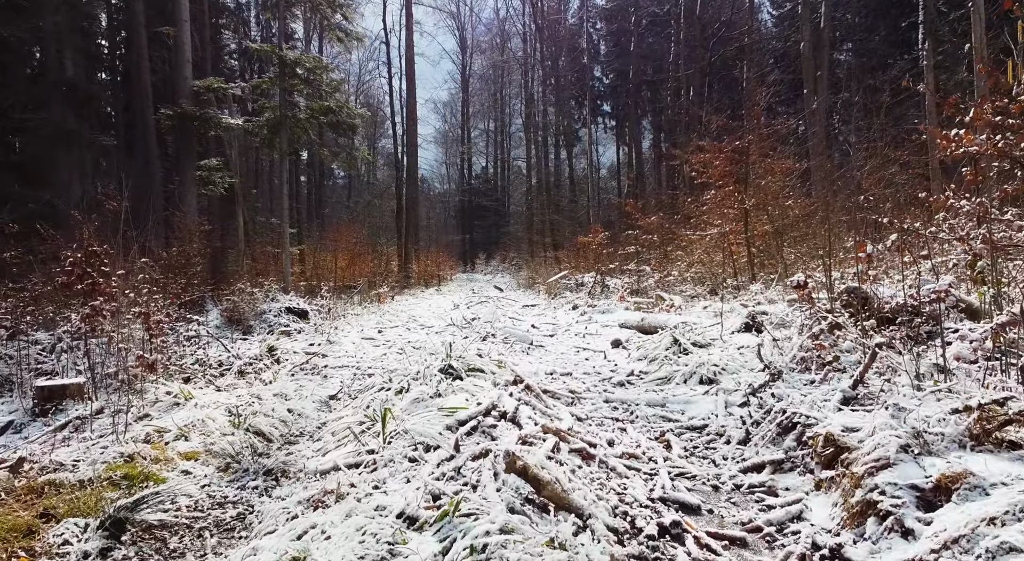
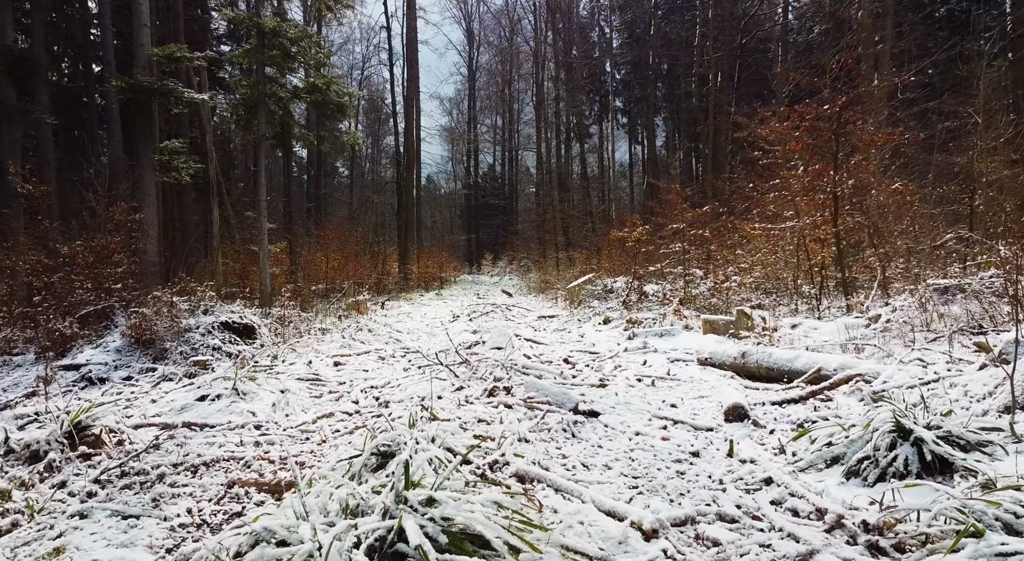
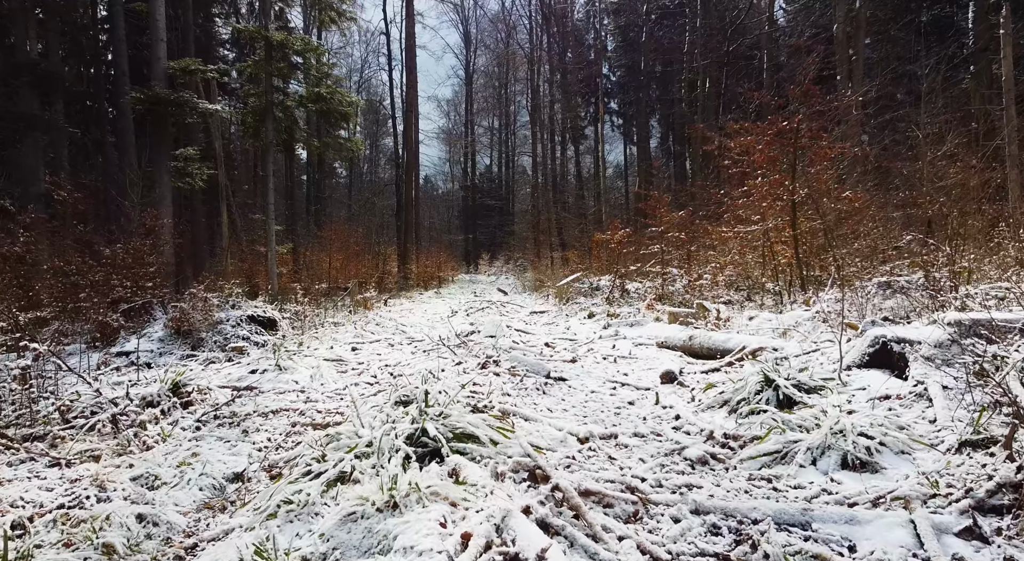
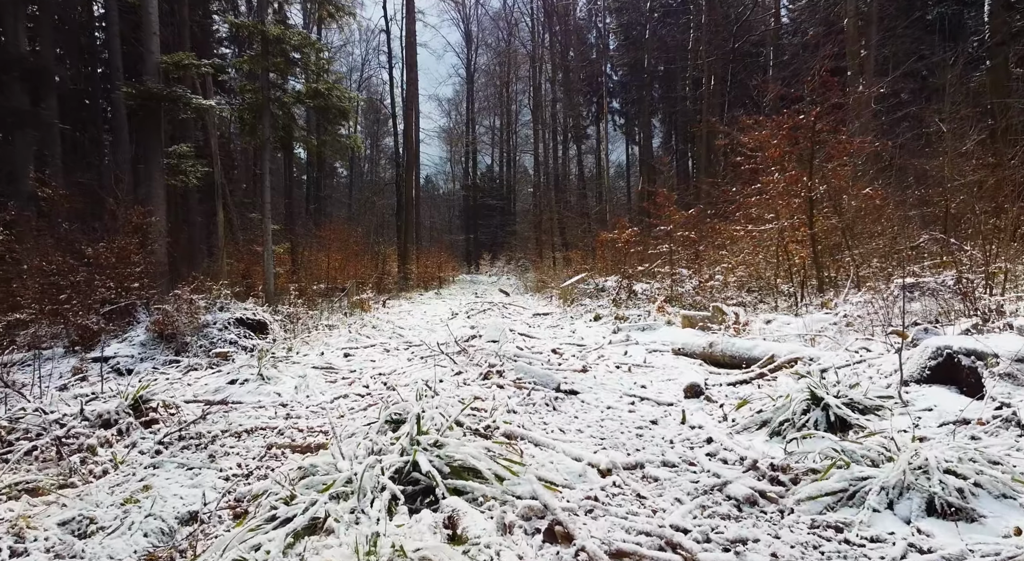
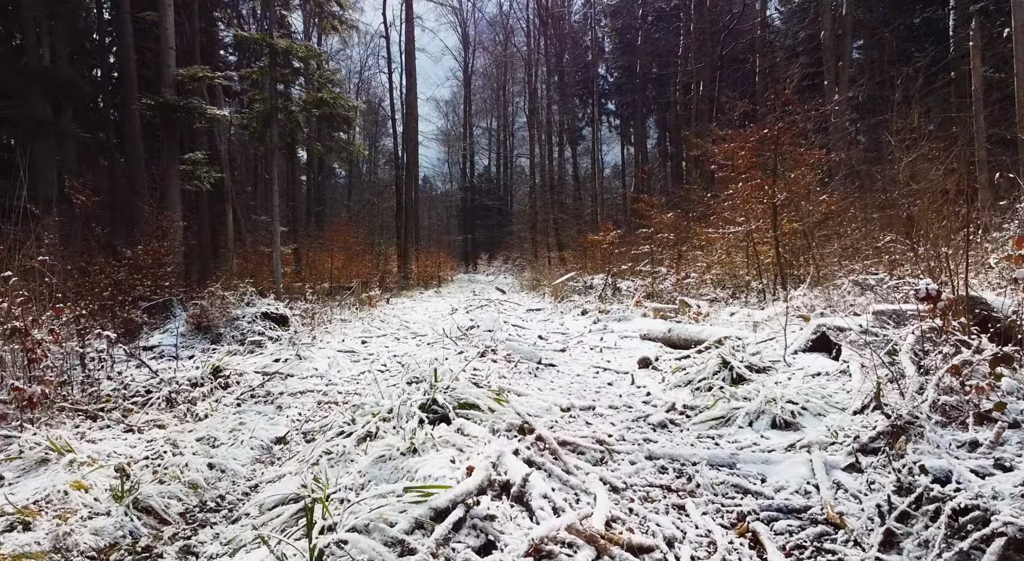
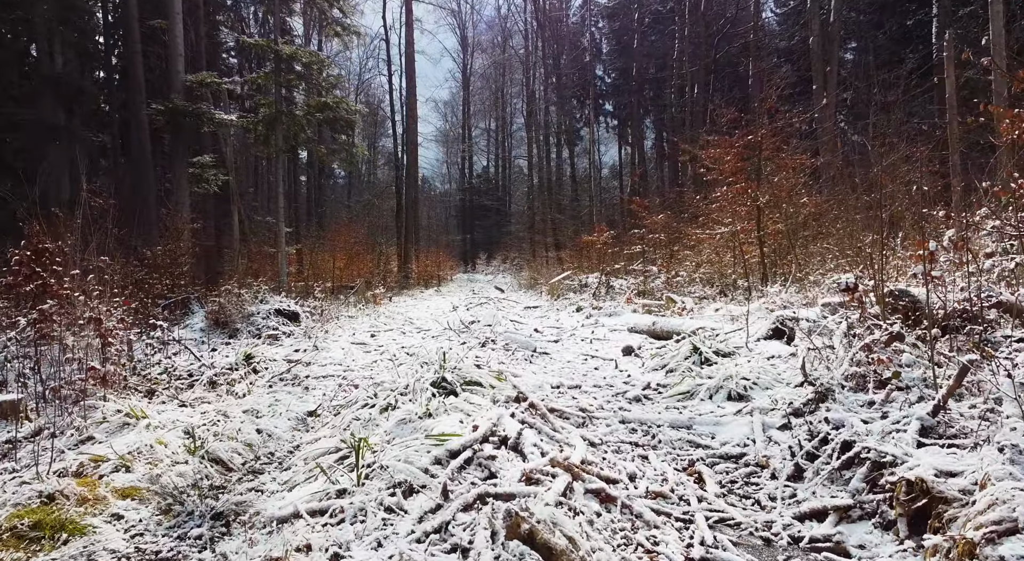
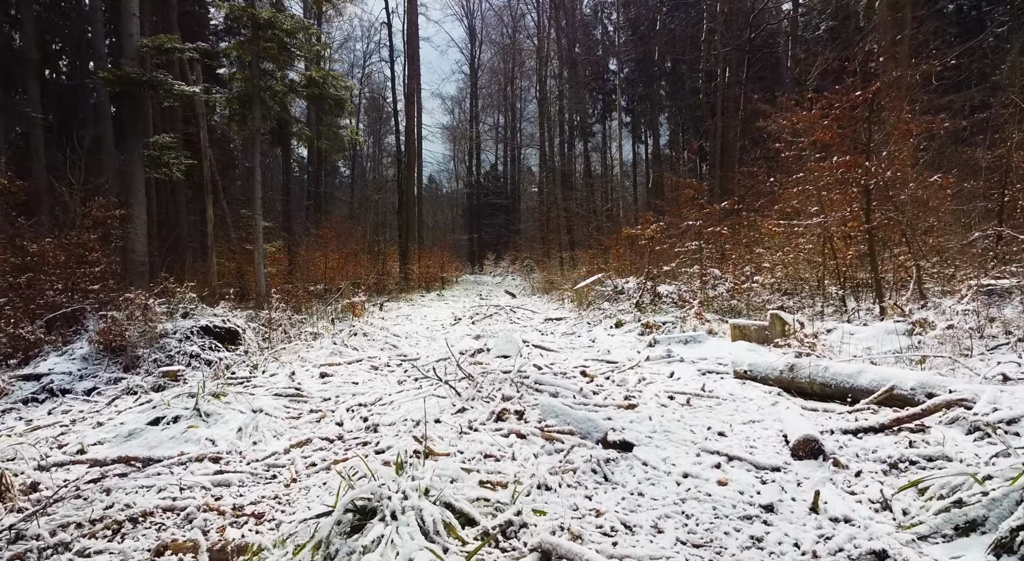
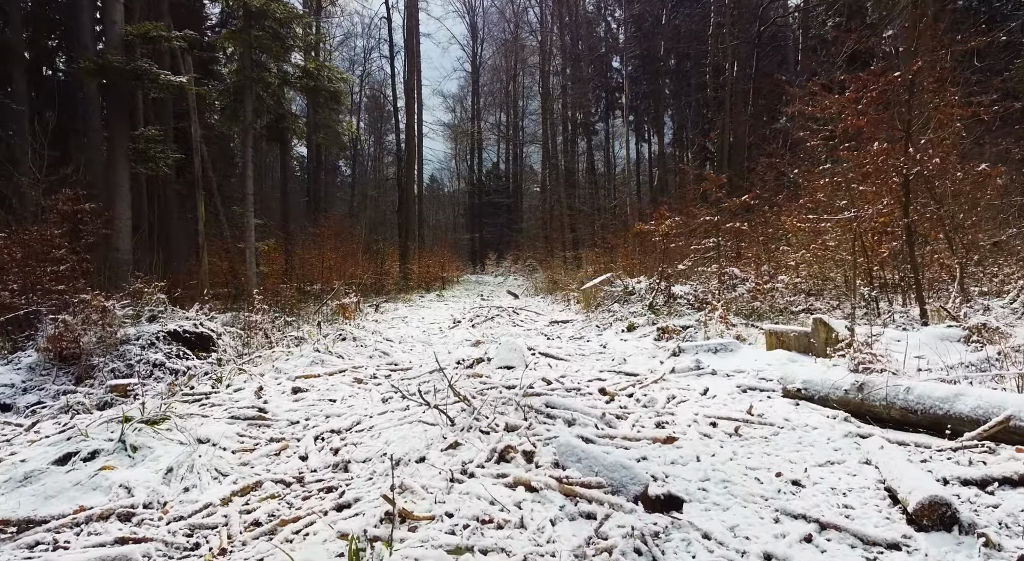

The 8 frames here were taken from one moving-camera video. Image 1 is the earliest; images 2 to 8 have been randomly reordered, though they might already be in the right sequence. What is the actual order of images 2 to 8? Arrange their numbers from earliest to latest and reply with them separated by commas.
6, 5, 3, 4, 2, 7, 8
